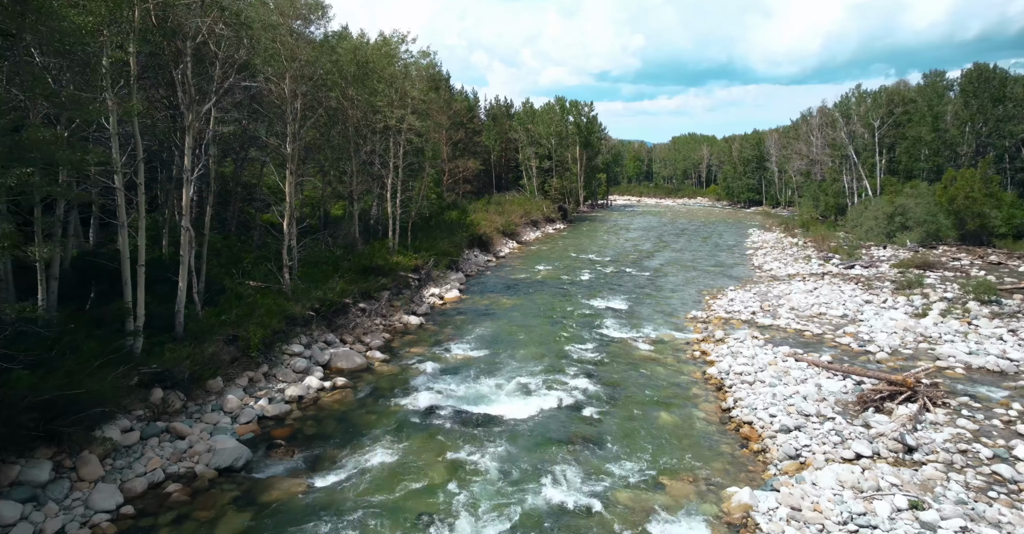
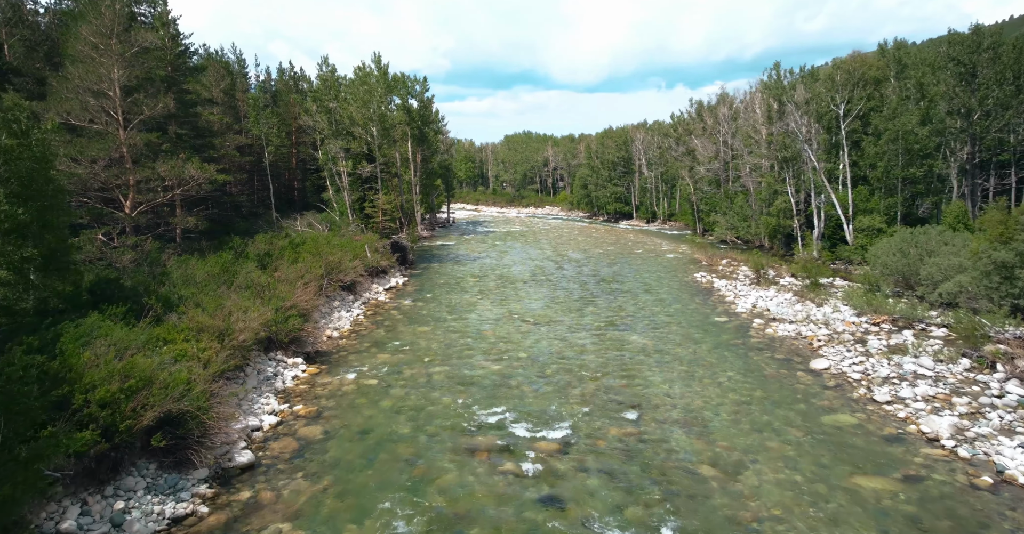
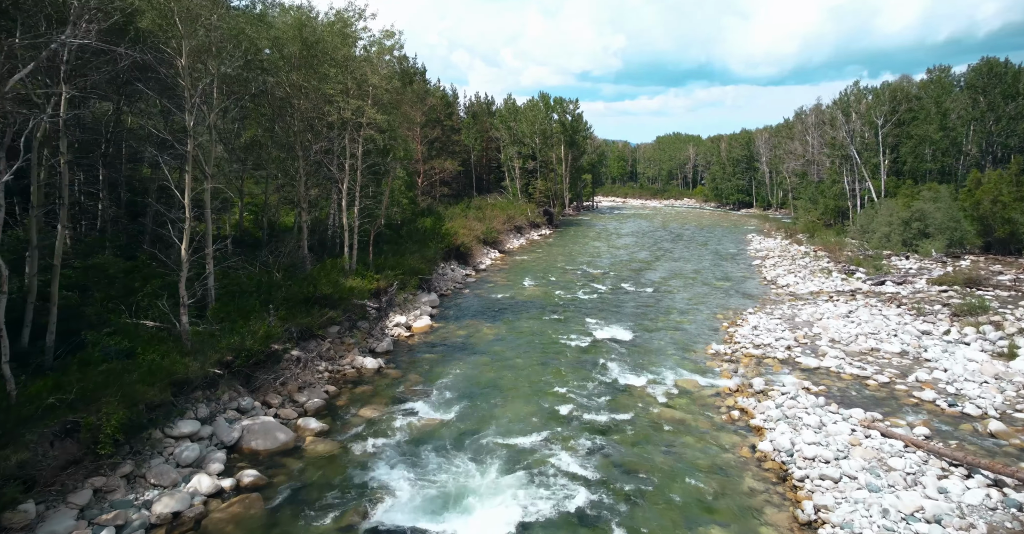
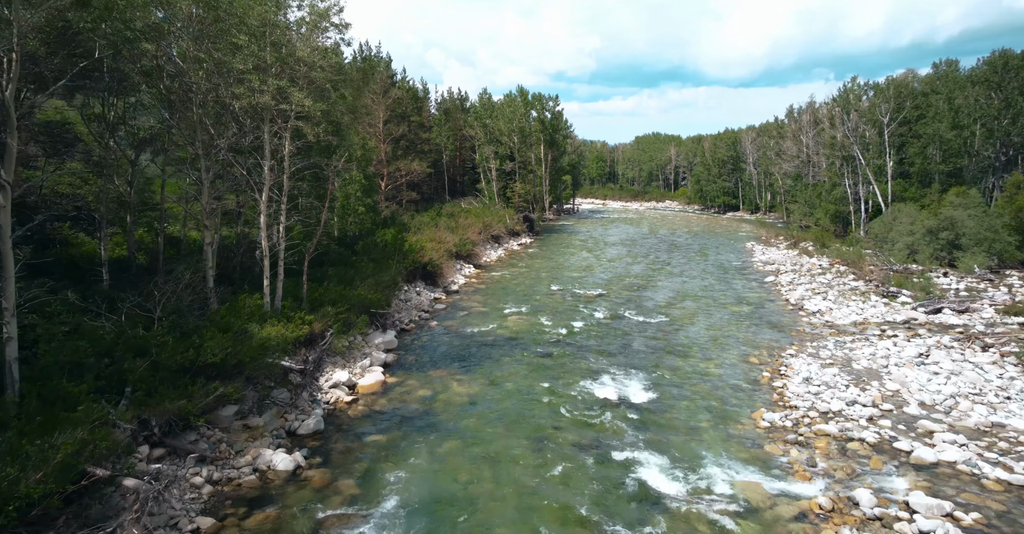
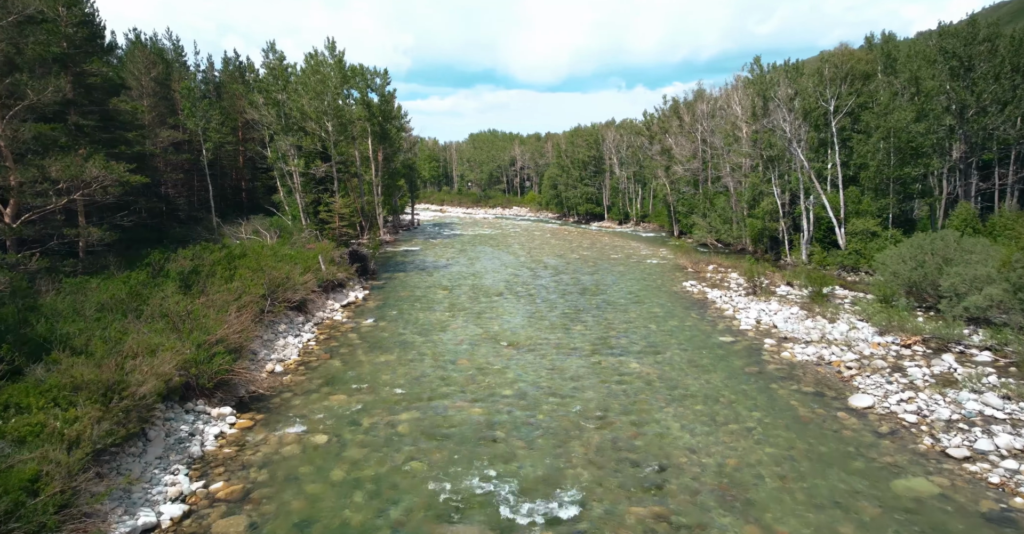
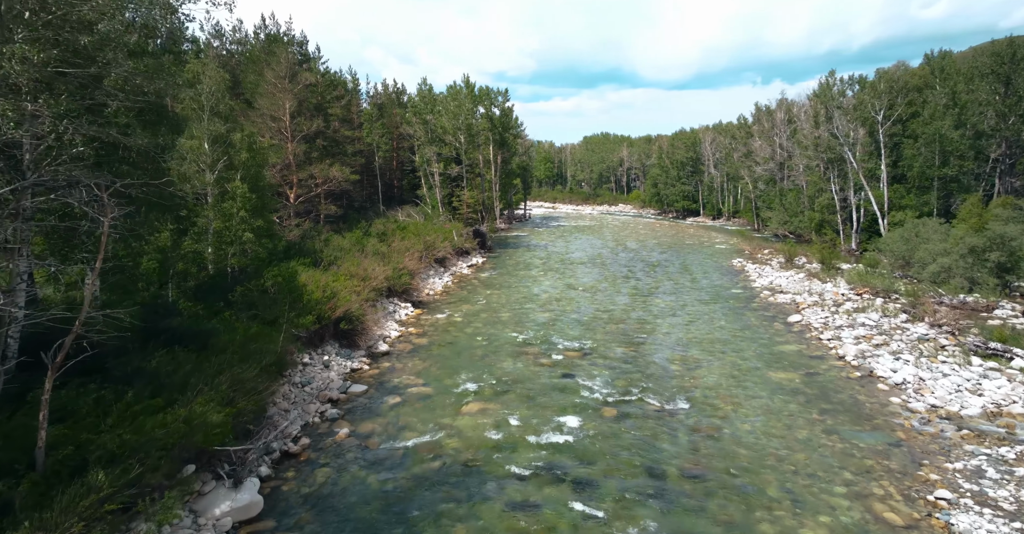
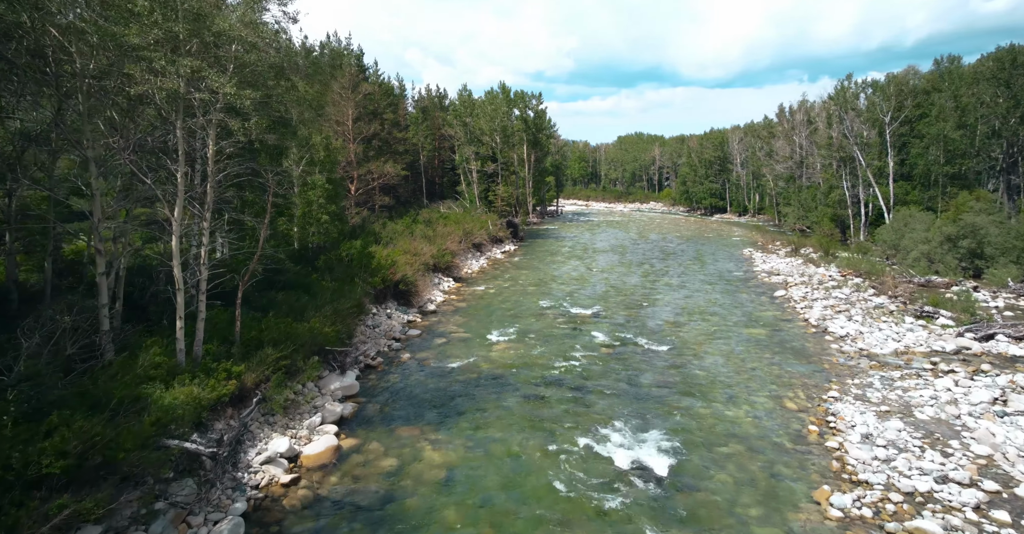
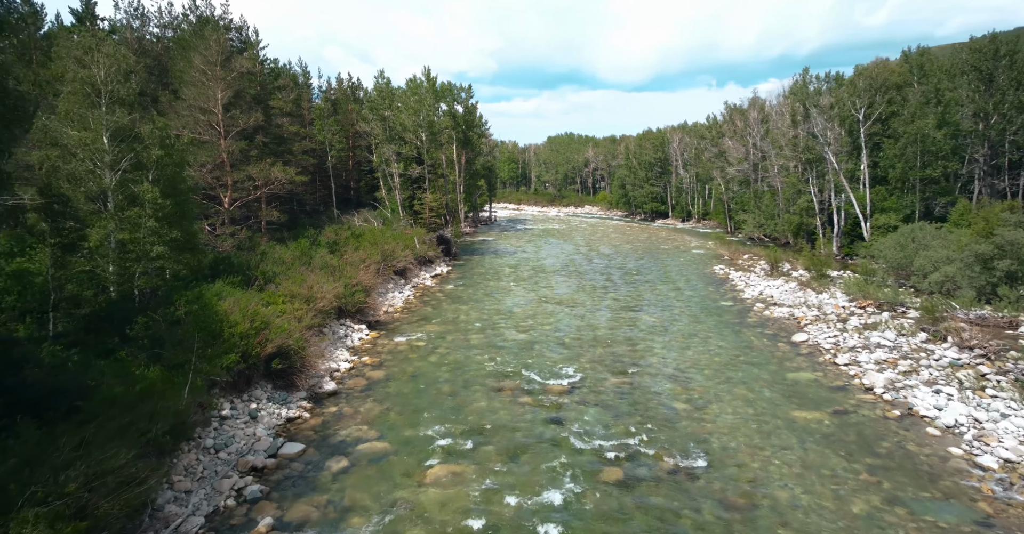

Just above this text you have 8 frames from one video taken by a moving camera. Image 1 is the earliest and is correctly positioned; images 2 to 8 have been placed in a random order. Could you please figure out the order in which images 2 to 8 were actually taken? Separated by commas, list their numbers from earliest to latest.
3, 4, 7, 6, 8, 2, 5
